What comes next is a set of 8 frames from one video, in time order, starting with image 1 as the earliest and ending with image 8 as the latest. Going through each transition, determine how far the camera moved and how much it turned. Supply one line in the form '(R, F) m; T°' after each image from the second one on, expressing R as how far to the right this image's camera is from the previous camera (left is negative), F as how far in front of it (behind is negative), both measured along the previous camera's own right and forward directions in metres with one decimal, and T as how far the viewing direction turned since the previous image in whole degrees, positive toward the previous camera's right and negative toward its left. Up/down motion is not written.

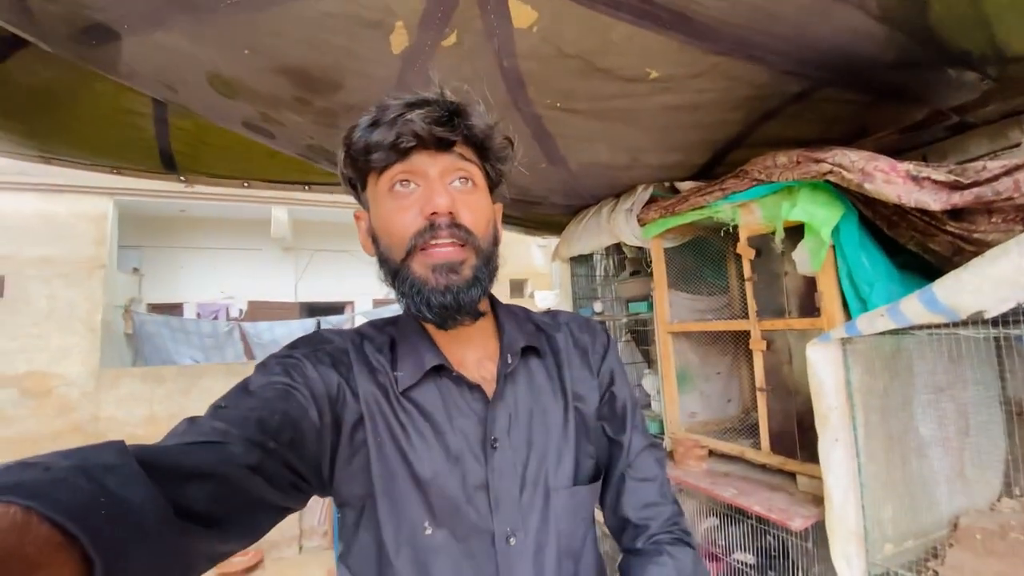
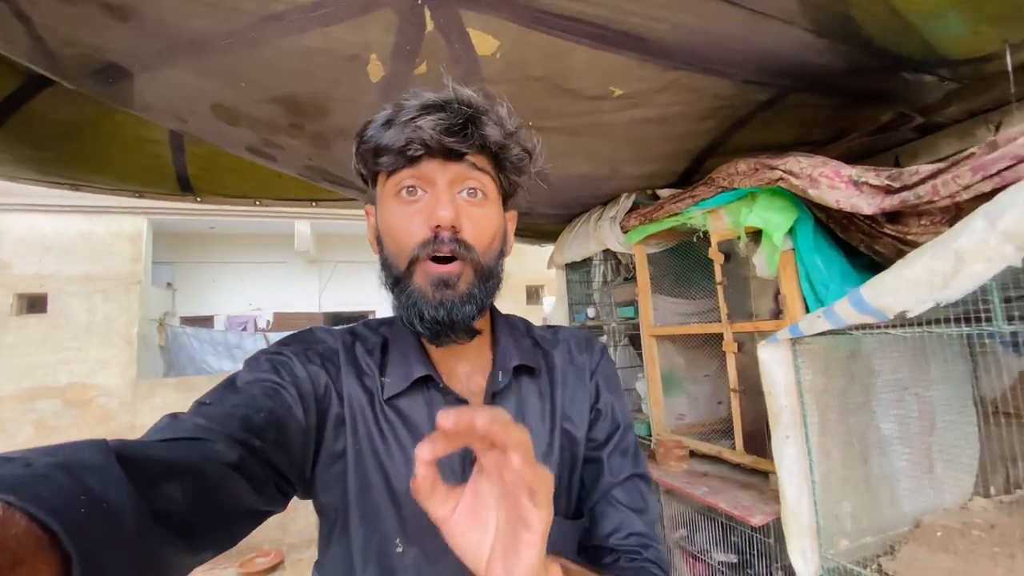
(+0.2, -0.1) m; -3°
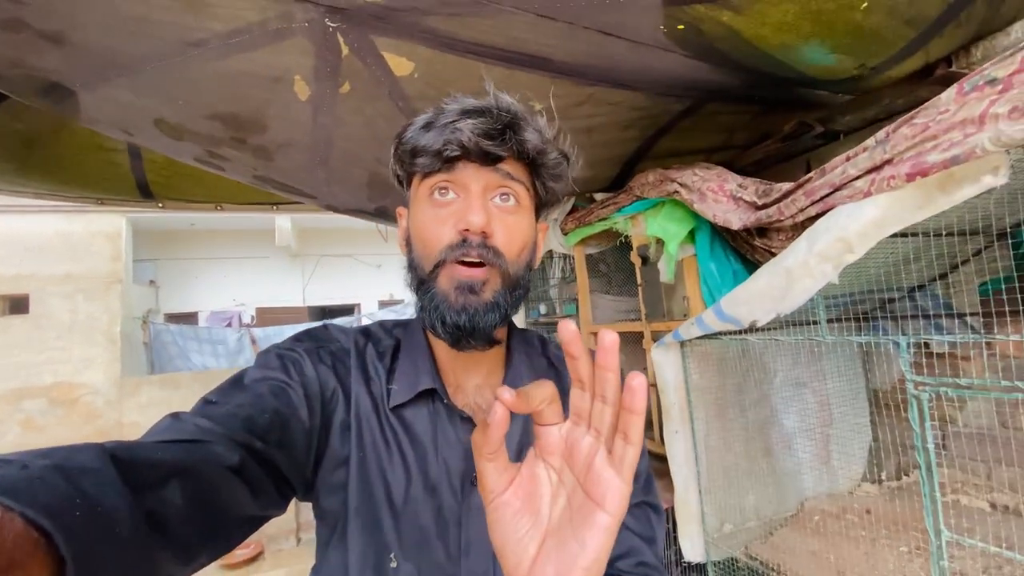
(+0.2, -0.1) m; +1°
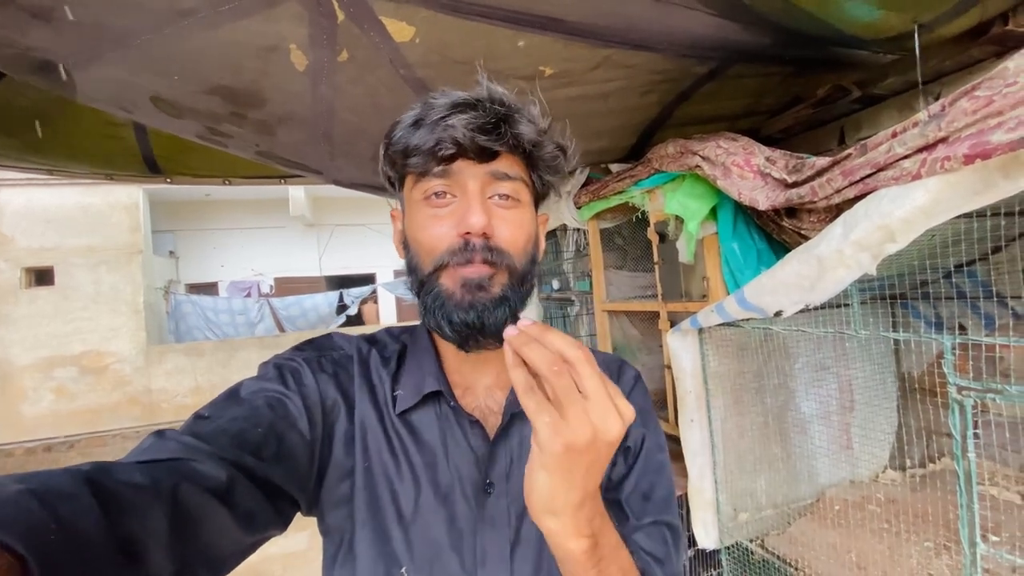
(0.0, +0.1) m; -2°
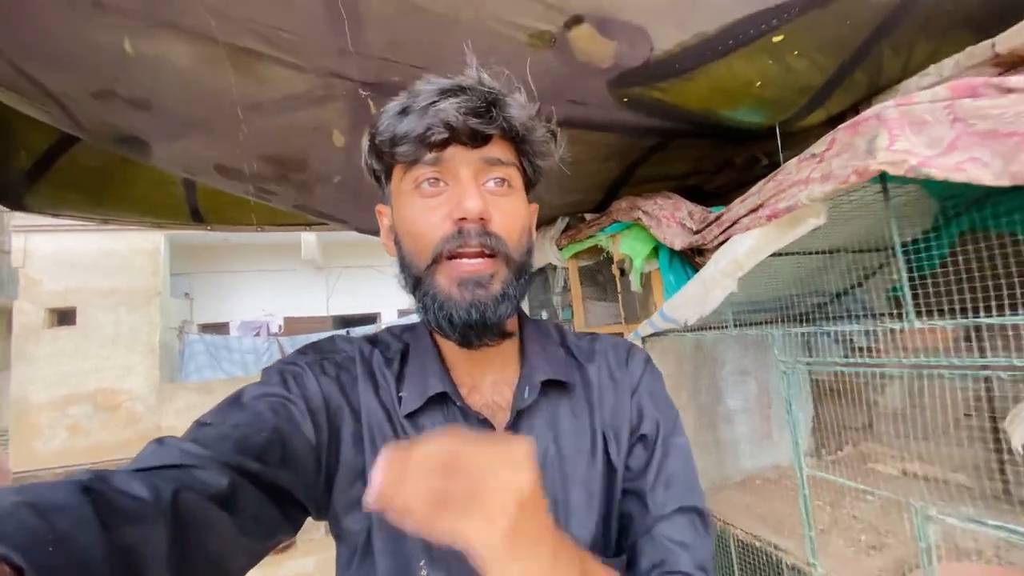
(0.0, -0.5) m; 0°
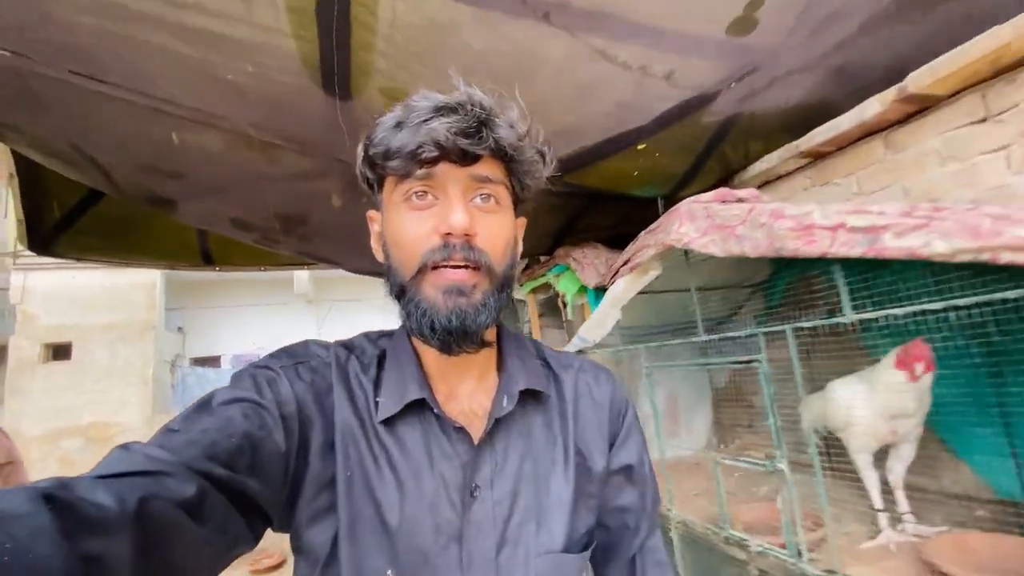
(+0.1, -0.6) m; +1°
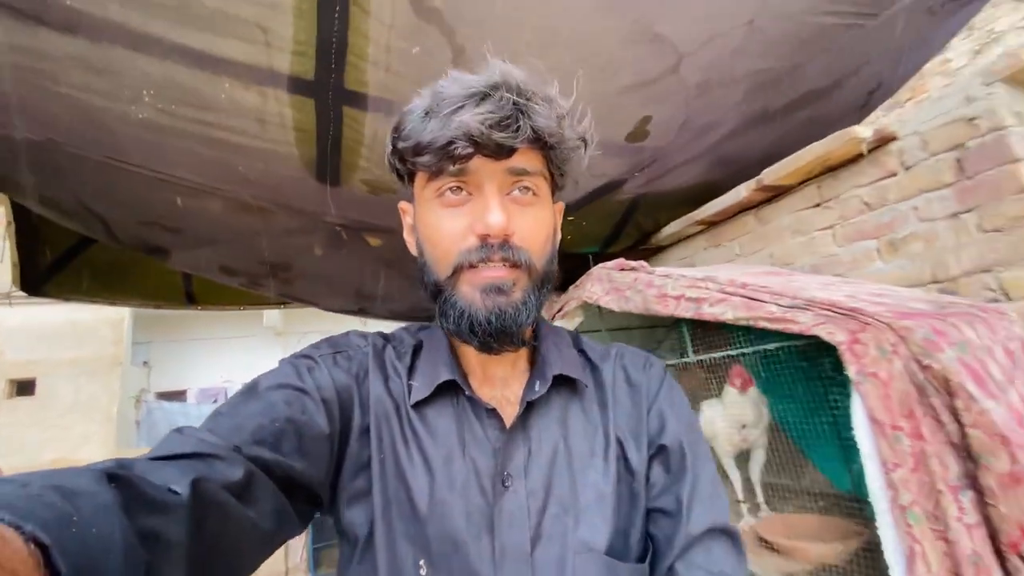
(+0.1, -0.5) m; +3°
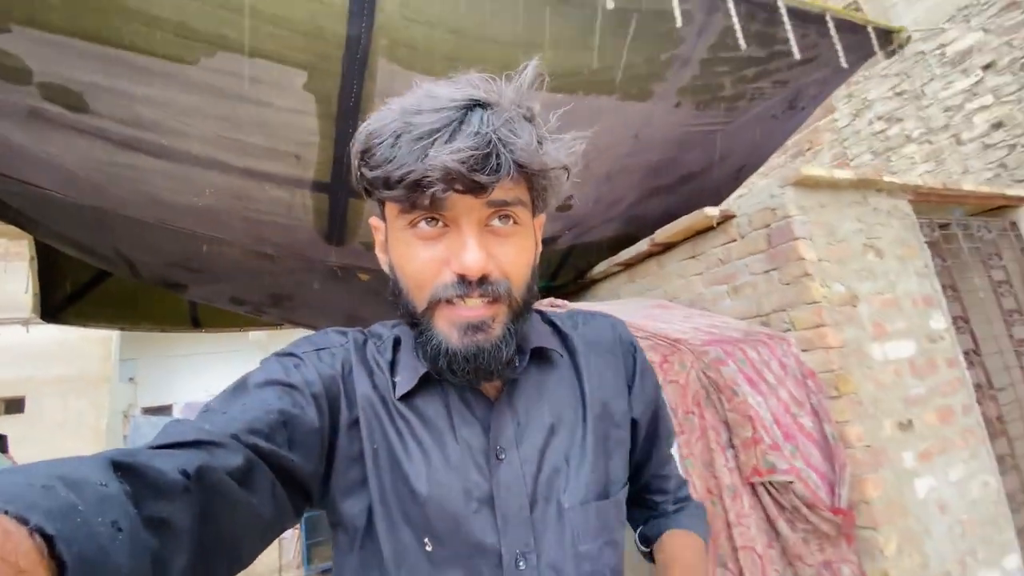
(+0.1, -0.8) m; +2°
